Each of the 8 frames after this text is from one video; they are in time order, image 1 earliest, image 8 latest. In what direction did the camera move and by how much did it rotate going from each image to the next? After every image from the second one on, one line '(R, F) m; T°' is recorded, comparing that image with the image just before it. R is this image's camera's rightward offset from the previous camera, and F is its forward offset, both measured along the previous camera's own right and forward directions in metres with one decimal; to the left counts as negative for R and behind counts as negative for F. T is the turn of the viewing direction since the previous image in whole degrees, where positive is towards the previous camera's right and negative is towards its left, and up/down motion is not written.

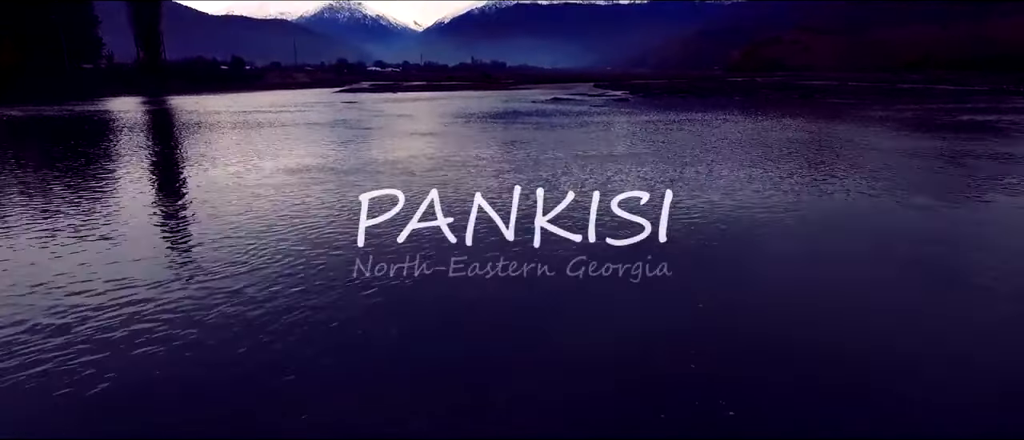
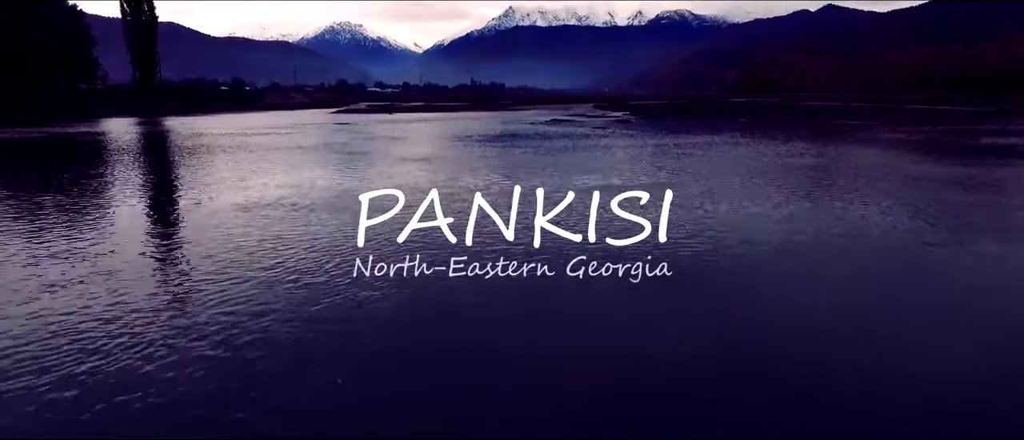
(0.0, 0.0) m; 0°
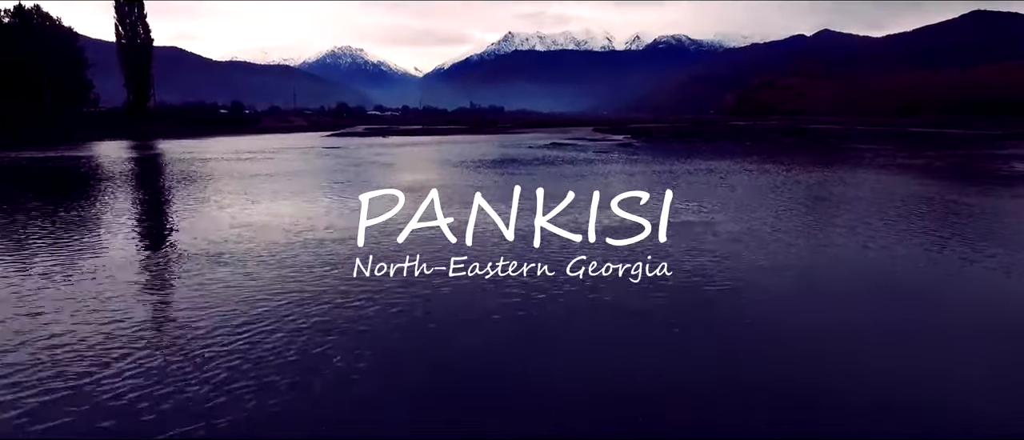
(0.0, +0.2) m; 0°
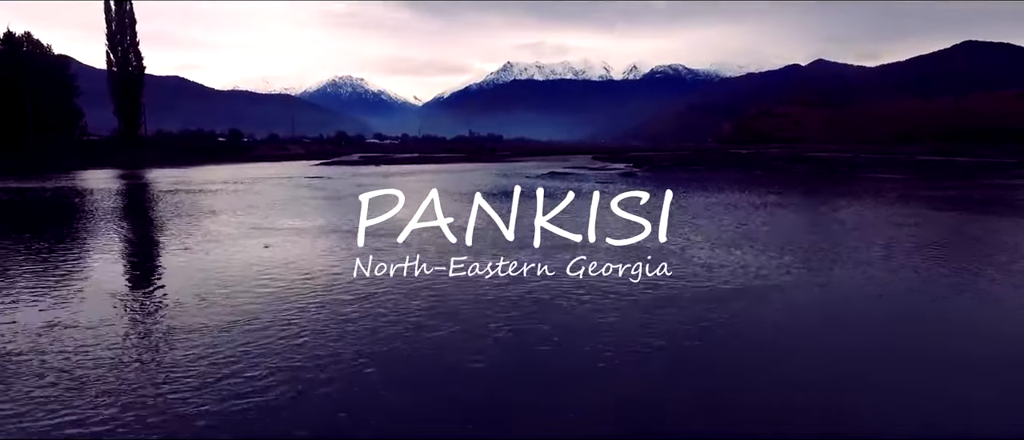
(0.0, +0.7) m; 0°
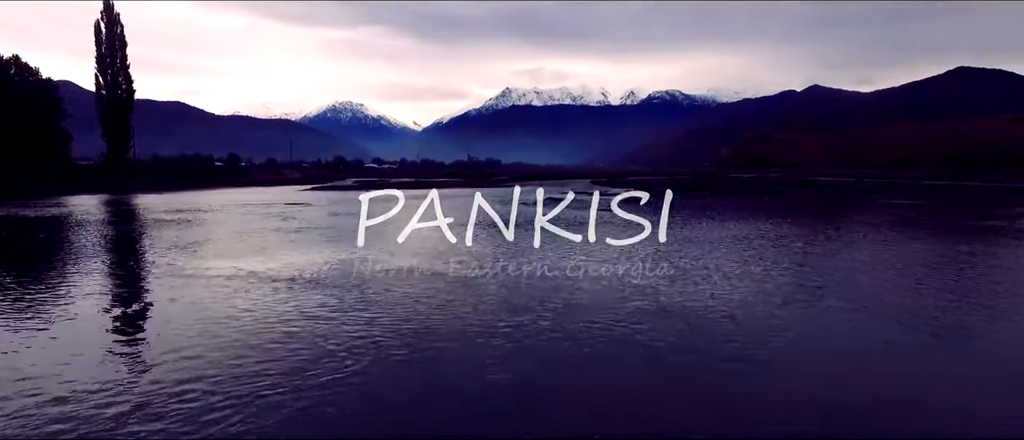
(0.0, +0.7) m; 0°
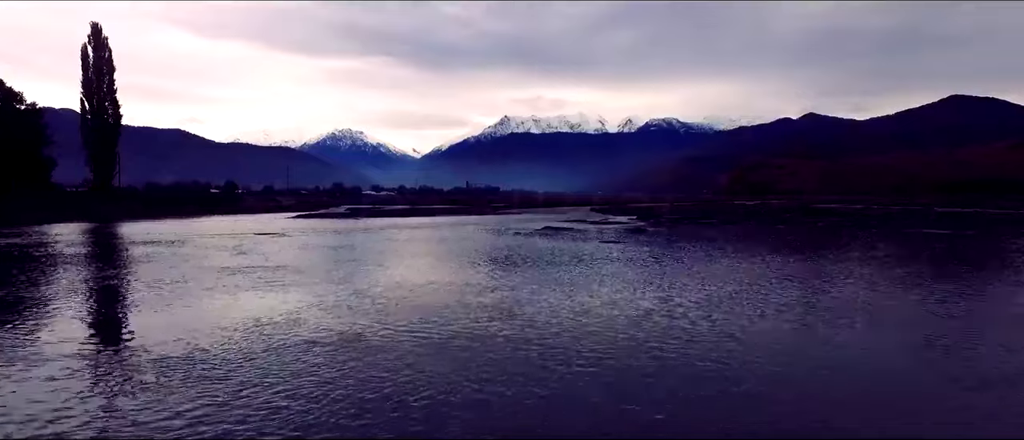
(+0.1, +0.7) m; 0°
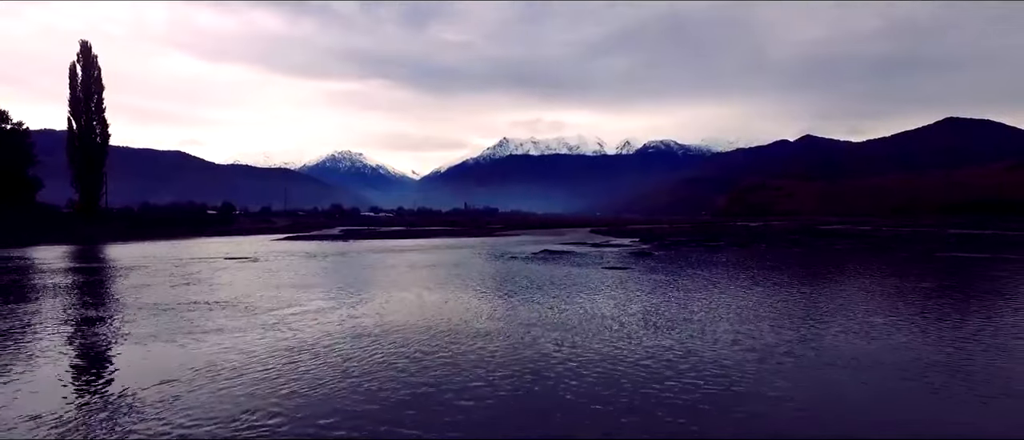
(0.0, +0.6) m; 0°
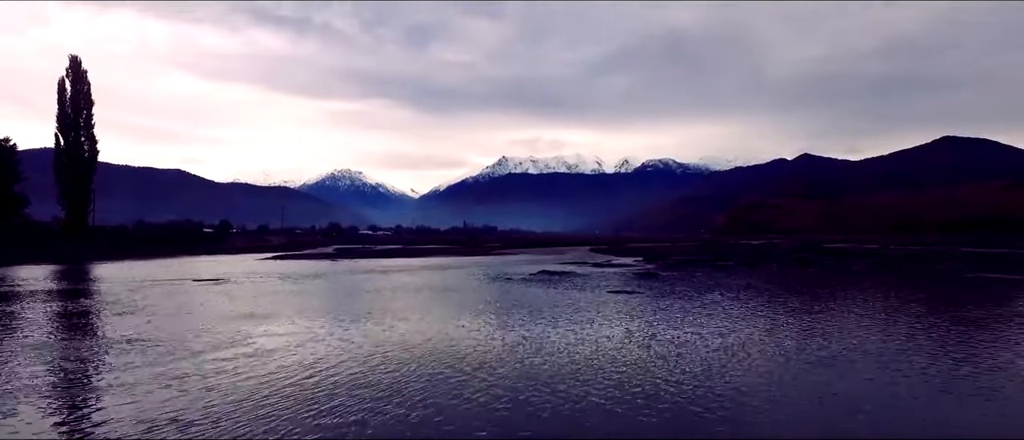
(0.0, +0.5) m; 0°
